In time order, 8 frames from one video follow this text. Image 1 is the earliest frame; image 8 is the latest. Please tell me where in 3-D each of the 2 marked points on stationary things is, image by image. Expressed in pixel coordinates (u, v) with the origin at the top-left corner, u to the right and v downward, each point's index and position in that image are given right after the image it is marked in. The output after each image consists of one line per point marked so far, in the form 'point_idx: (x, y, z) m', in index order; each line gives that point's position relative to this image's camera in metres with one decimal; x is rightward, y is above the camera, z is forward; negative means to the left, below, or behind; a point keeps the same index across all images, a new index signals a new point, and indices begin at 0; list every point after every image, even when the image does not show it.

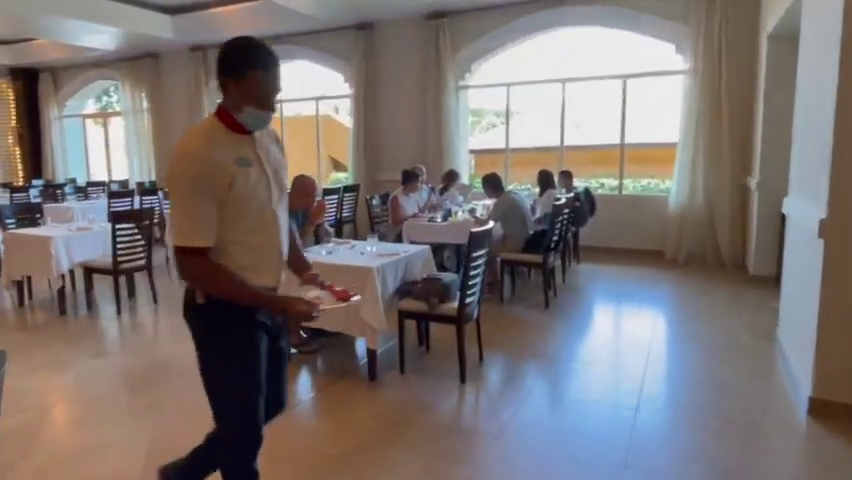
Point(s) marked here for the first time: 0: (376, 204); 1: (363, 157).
0: (-0.8, +0.6, +5.7) m
1: (-1.5, +1.8, +8.6) m
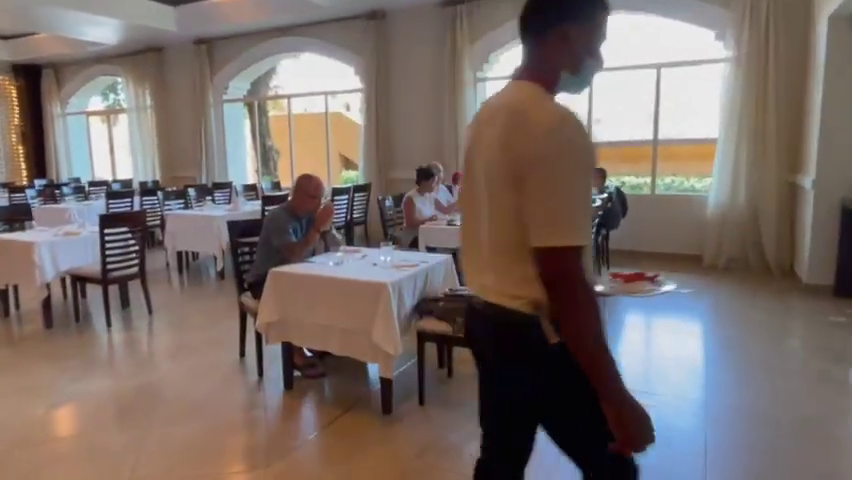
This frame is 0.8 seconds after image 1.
0: (-0.6, +0.5, +5.2) m
1: (-1.2, +1.8, +8.1) m
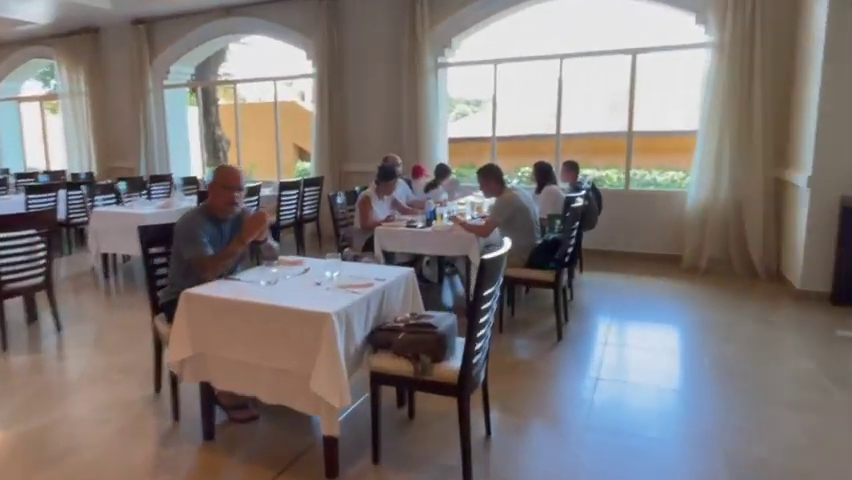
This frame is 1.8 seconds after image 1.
0: (-1.0, +0.4, +4.6) m
1: (-1.9, +1.8, +7.4) m
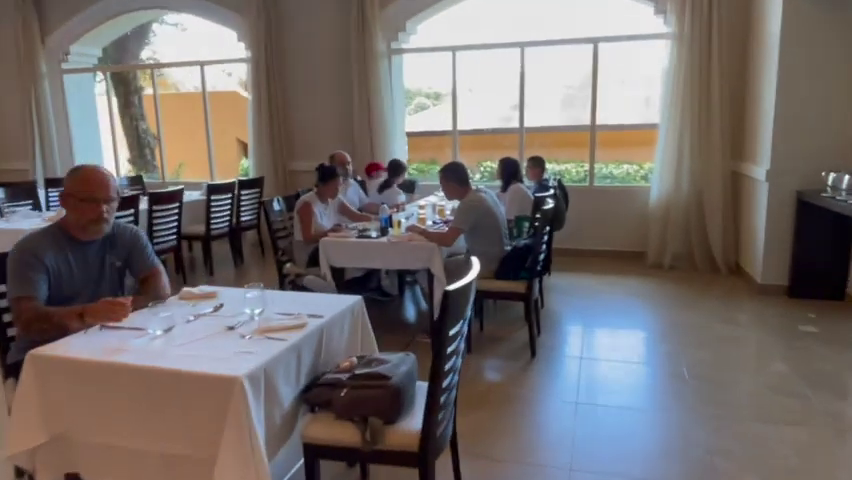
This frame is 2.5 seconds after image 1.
0: (-1.5, +0.3, +3.9) m
1: (-2.7, +1.7, +6.5) m
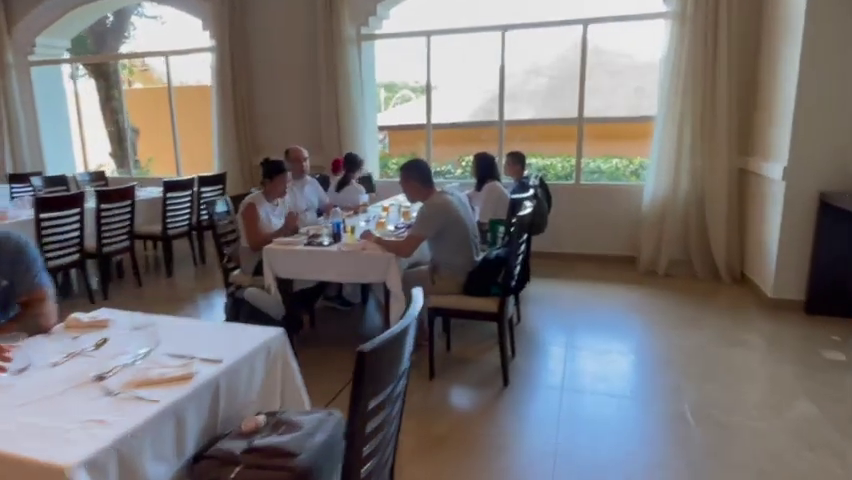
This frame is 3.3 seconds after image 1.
0: (-1.9, +0.3, +3.4) m
1: (-3.1, +1.6, +6.0) m
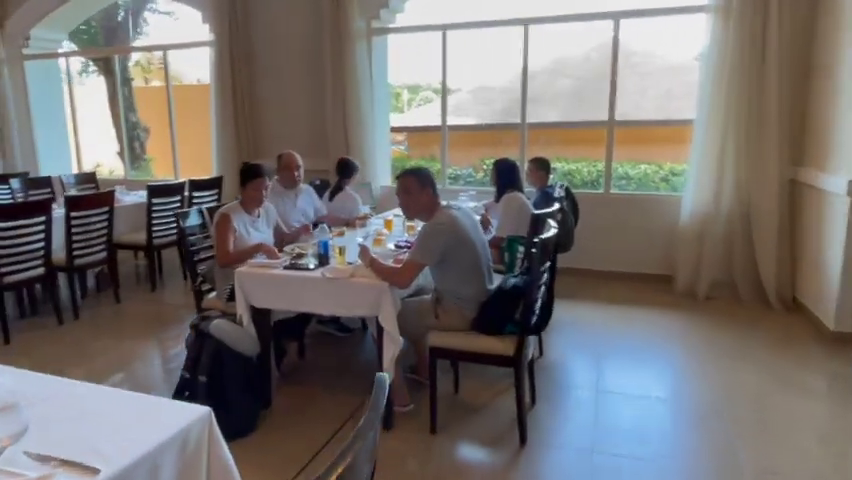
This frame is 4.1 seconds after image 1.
0: (-1.8, +0.1, +3.0) m
1: (-2.9, +1.5, +5.7) m
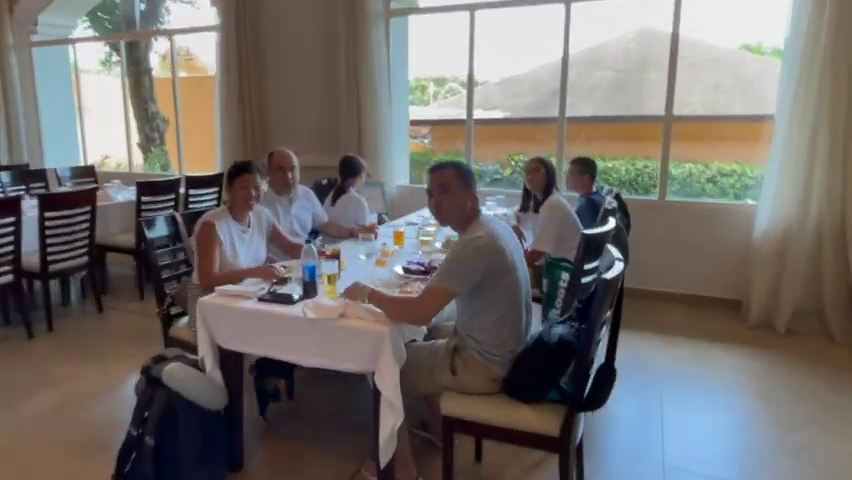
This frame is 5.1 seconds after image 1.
0: (-1.7, 0.0, +2.5) m
1: (-2.6, +1.5, +5.2) m
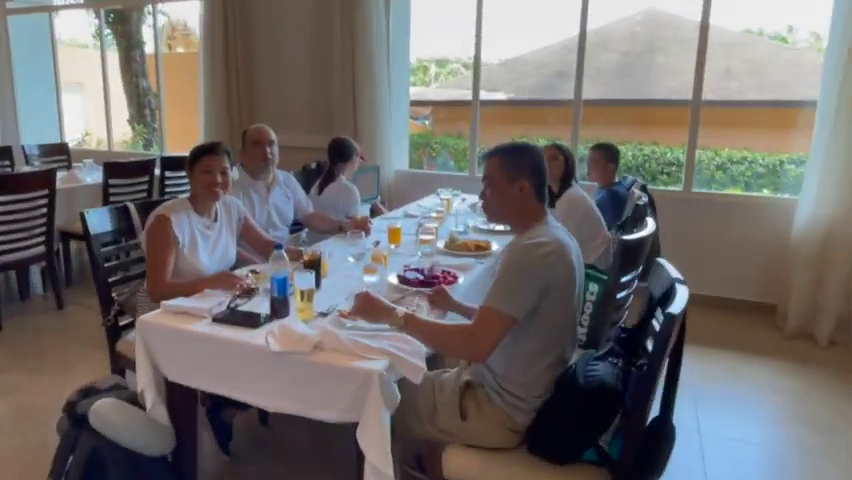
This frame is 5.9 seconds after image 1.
0: (-1.7, +0.1, +2.0) m
1: (-2.5, +1.6, +4.7) m
